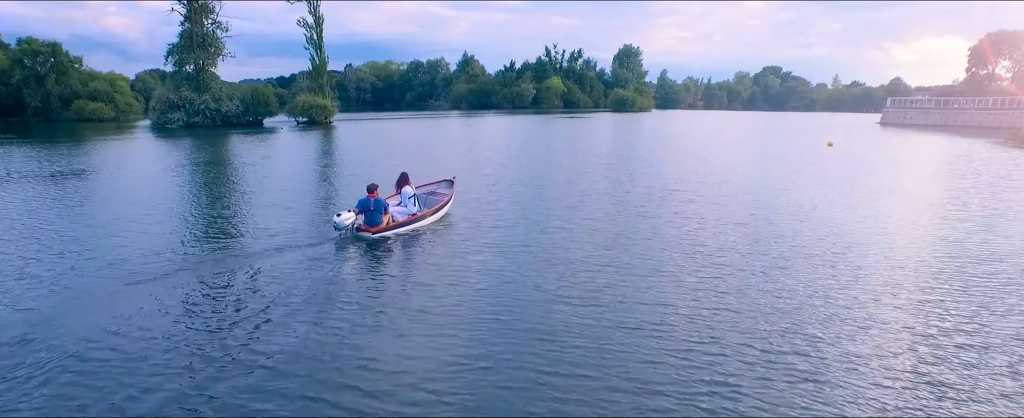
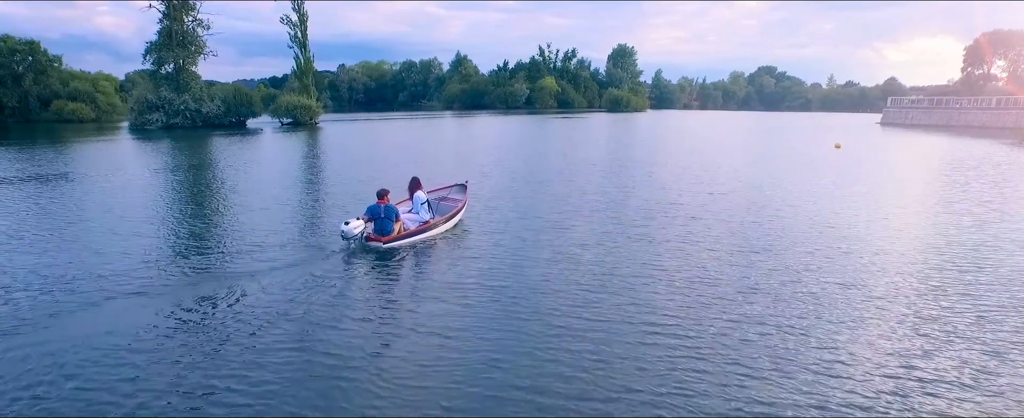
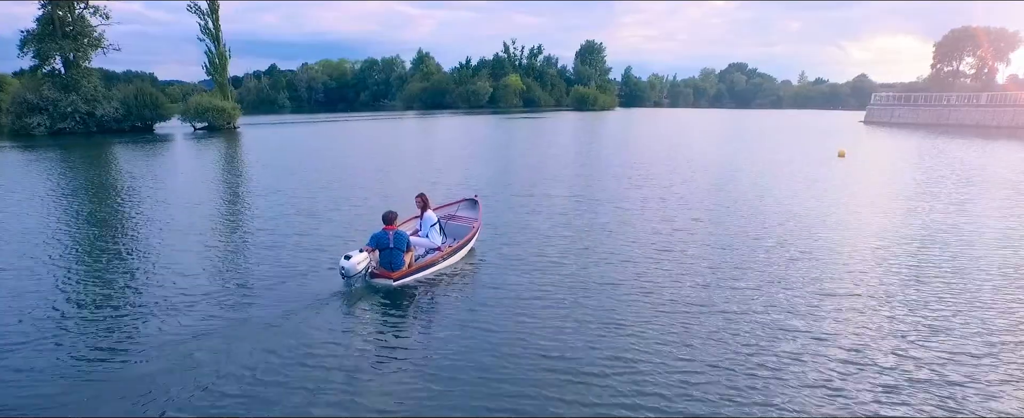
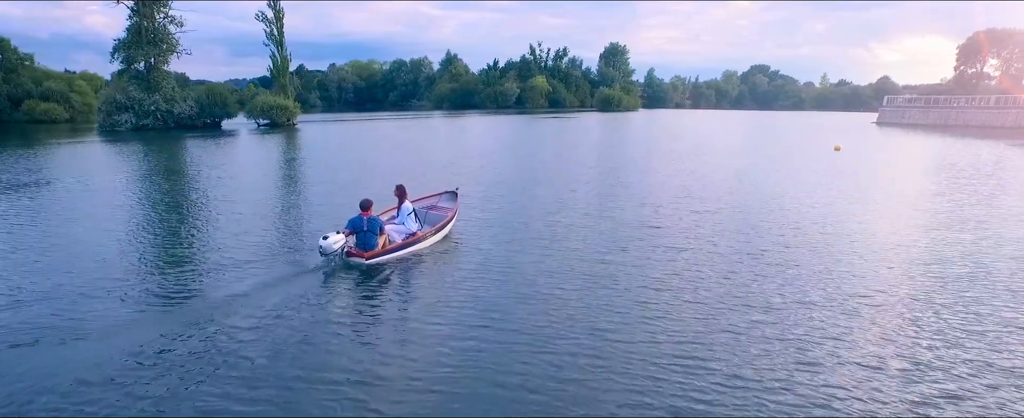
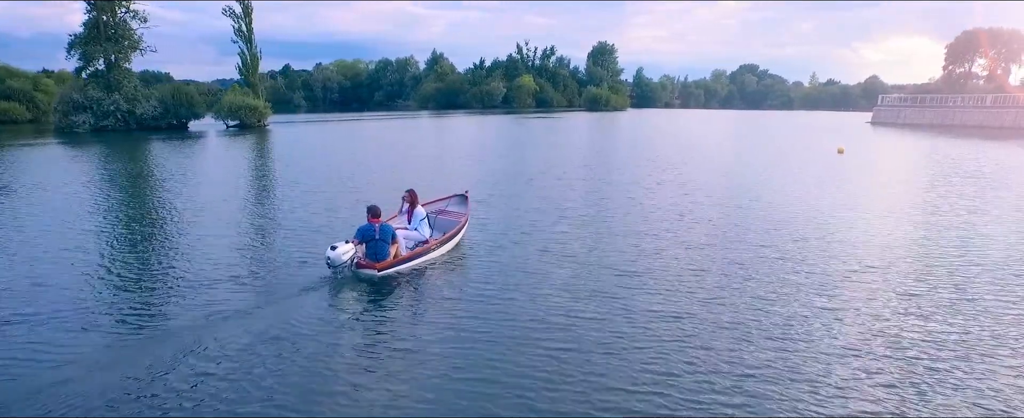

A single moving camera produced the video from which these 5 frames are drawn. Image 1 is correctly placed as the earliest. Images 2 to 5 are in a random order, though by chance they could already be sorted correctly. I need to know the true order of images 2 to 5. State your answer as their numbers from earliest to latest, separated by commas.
2, 4, 5, 3
